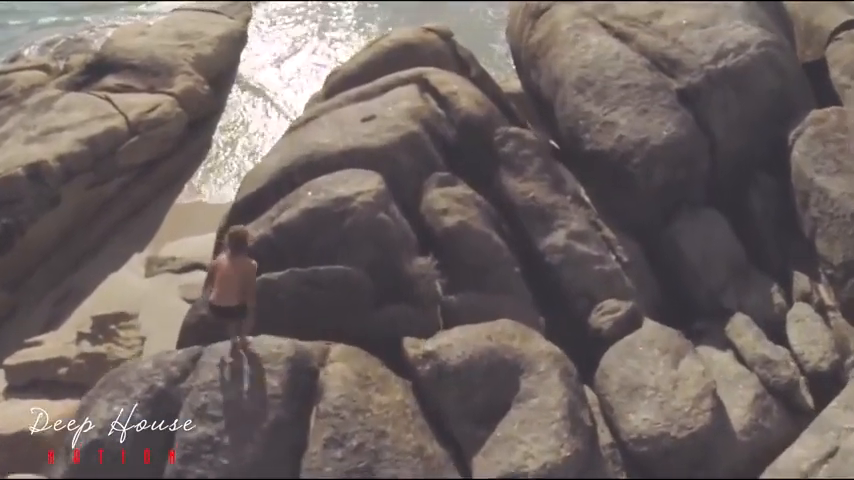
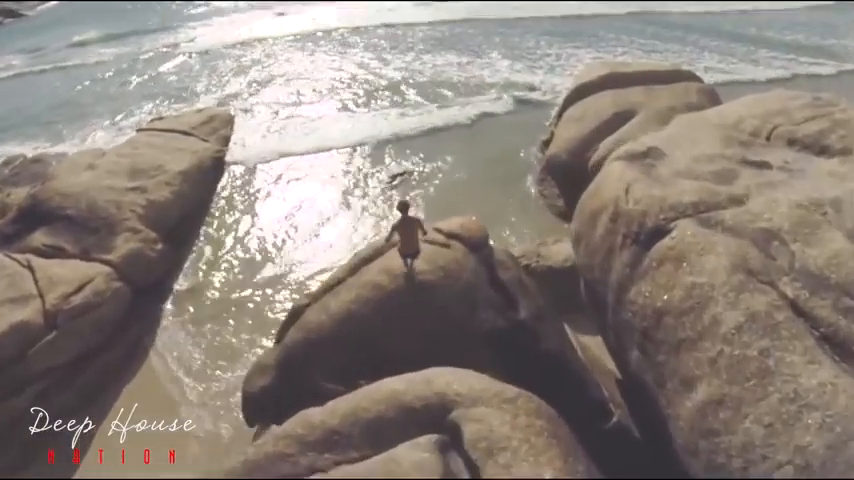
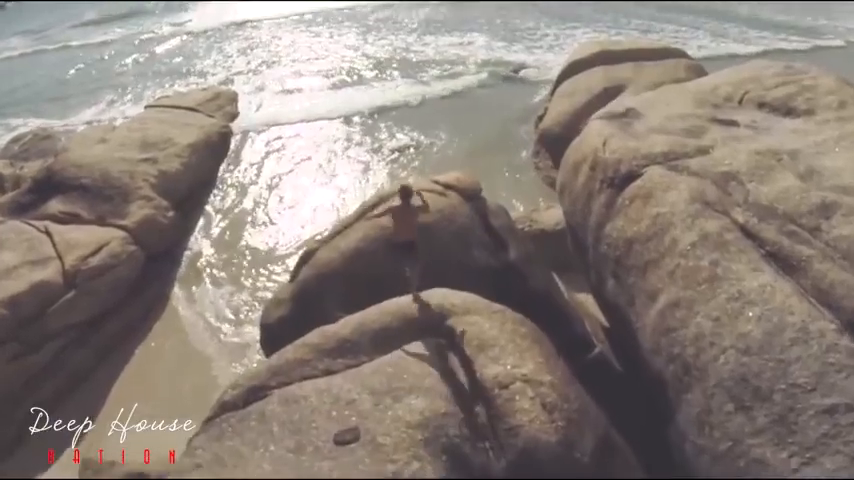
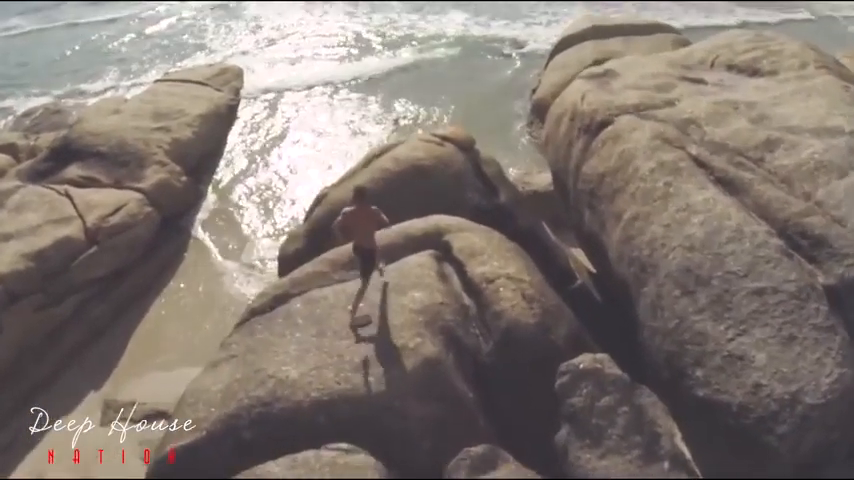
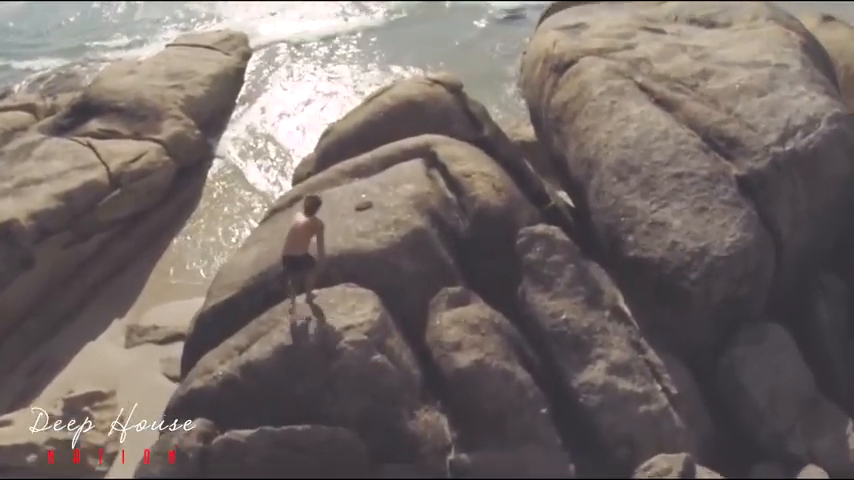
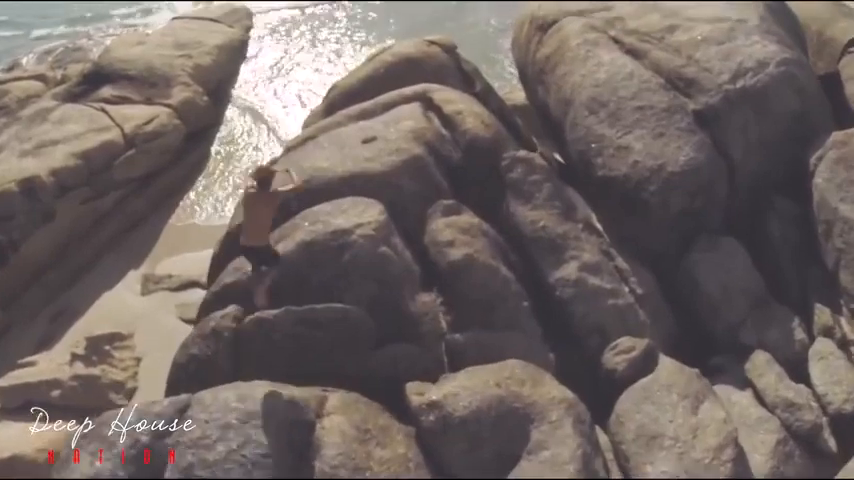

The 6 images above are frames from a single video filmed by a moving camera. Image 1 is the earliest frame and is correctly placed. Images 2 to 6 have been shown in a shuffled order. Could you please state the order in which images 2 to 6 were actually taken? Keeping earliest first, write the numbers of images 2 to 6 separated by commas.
6, 5, 4, 3, 2
